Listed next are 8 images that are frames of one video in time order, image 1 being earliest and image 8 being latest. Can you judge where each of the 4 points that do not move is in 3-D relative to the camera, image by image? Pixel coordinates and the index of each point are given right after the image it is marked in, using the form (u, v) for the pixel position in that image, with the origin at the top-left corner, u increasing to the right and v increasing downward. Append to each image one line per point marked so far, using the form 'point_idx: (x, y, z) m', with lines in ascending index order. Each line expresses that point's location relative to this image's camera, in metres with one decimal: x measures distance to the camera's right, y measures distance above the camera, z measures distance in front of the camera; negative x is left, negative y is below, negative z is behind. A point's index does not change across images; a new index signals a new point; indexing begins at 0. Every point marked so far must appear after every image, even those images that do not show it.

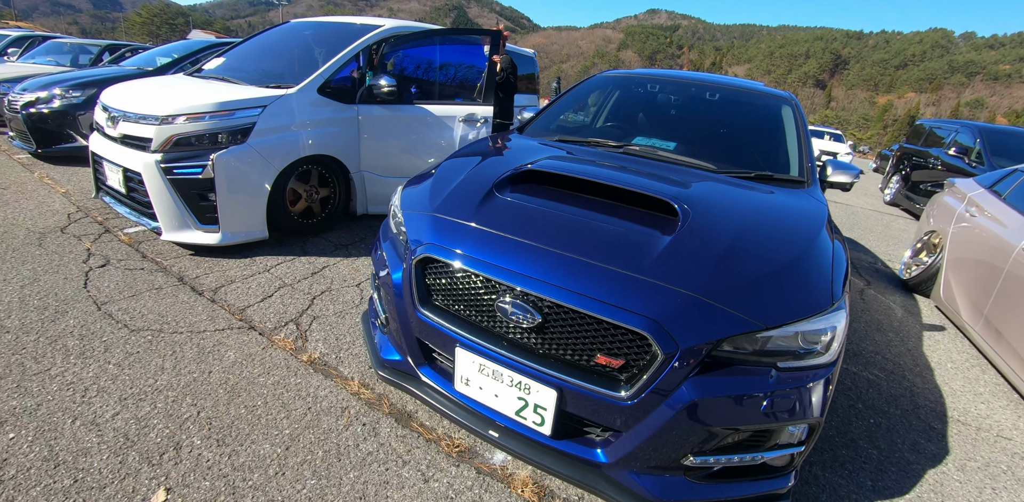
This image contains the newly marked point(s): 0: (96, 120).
0: (-3.0, +0.9, +3.2) m
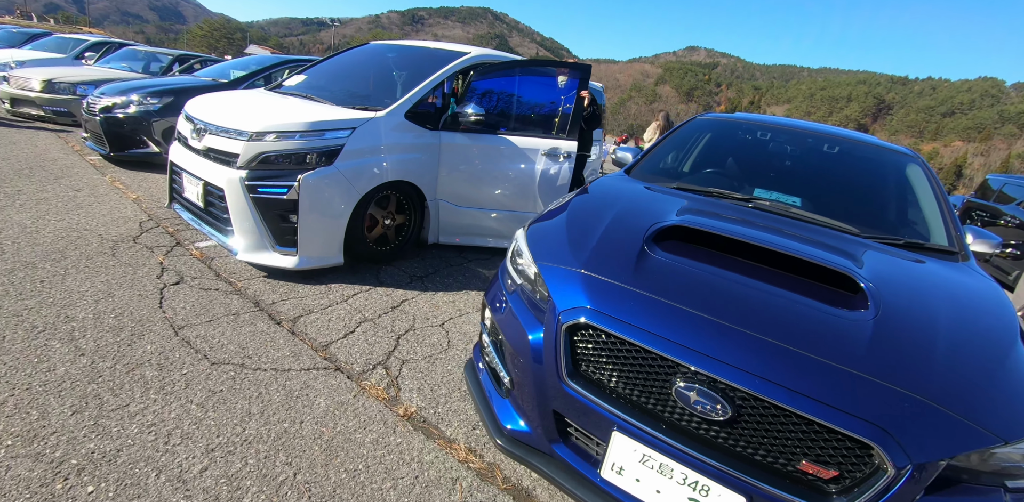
0: (-2.3, +0.8, +3.2) m
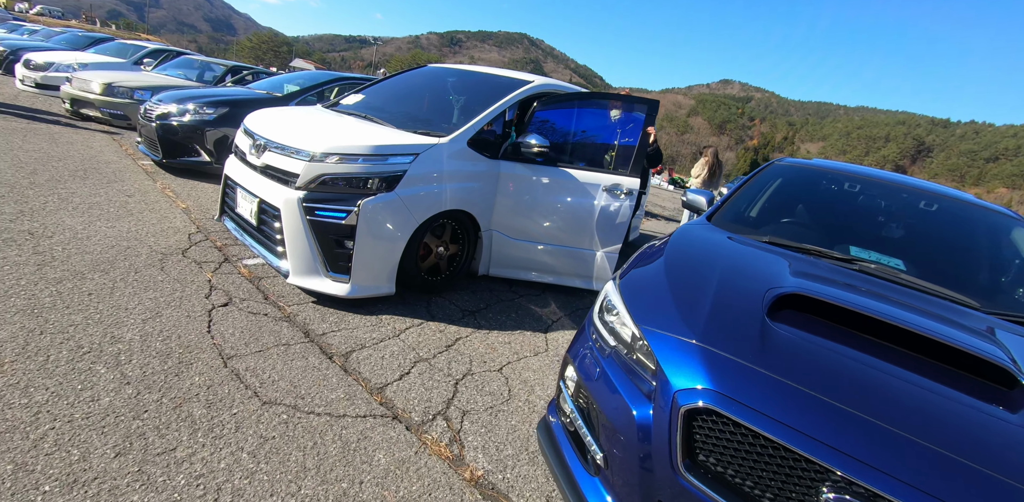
0: (-1.9, +0.7, +3.1) m
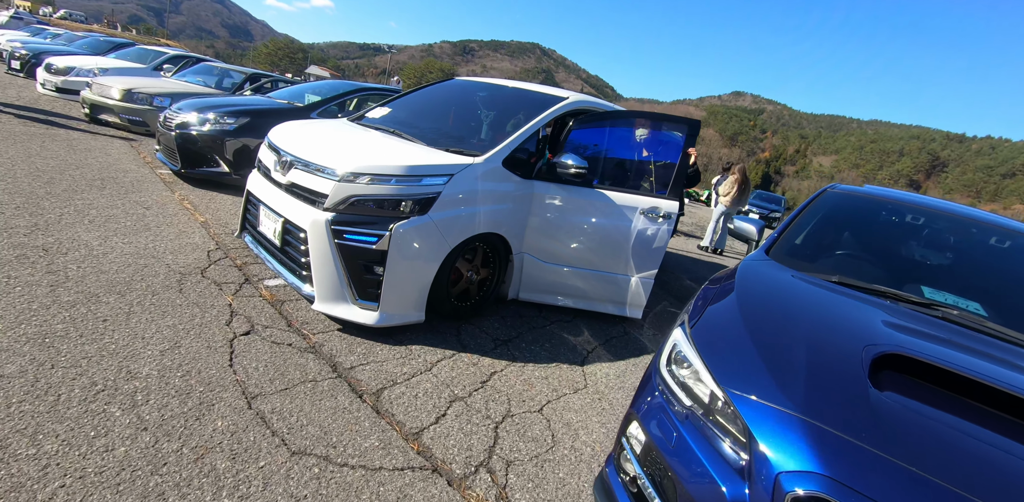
0: (-1.6, +0.6, +3.0) m
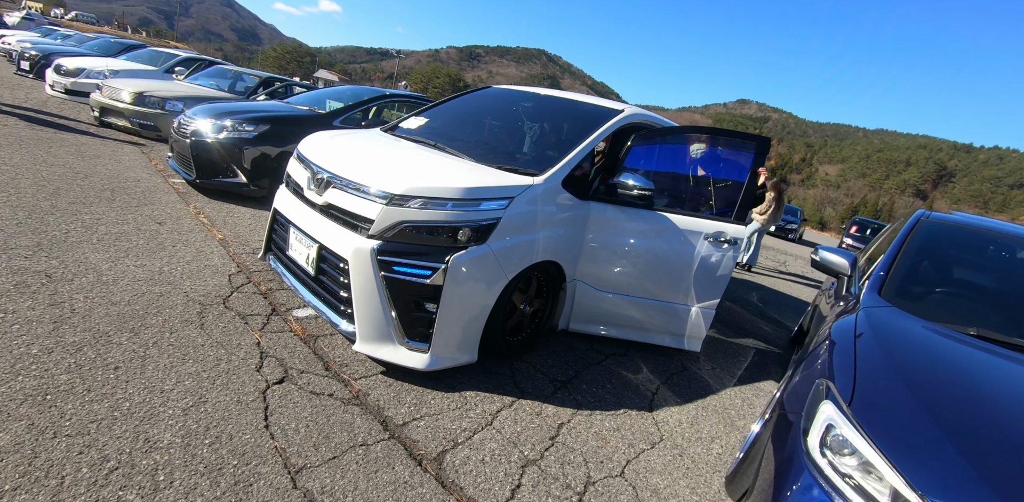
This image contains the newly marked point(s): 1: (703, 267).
0: (-1.3, +0.4, +2.7) m
1: (+1.3, -0.1, +3.2) m
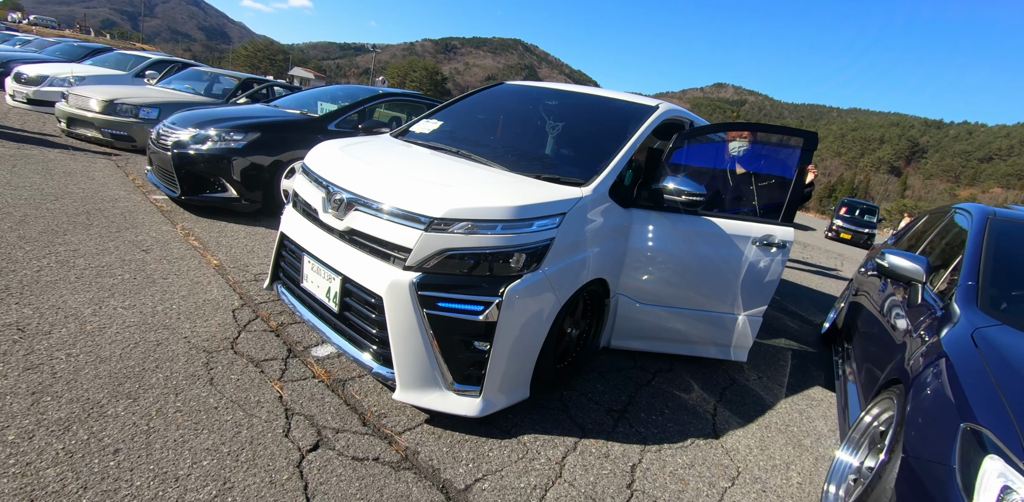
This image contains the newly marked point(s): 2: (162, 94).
0: (-1.1, +0.3, +2.3) m
1: (+1.5, -0.1, +2.9) m
2: (-4.9, +2.2, +6.4) m
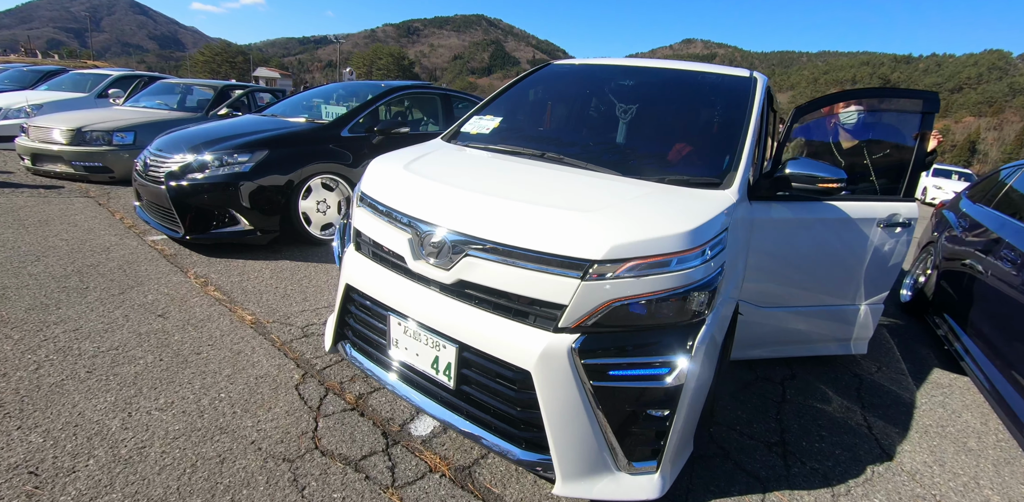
0: (-0.6, +0.1, +1.8) m
1: (+2.1, 0.0, +2.5) m
2: (-4.8, +1.7, +5.7) m
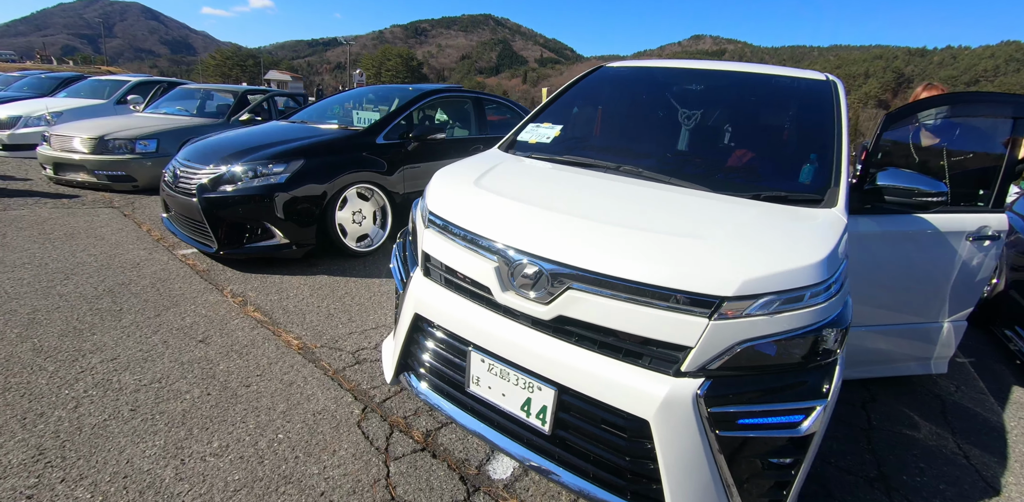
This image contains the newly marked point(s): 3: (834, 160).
0: (-0.3, 0.0, +1.7) m
1: (+2.4, -0.1, +2.4) m
2: (-4.4, +1.6, +5.6) m
3: (+1.4, +0.4, +2.0) m
